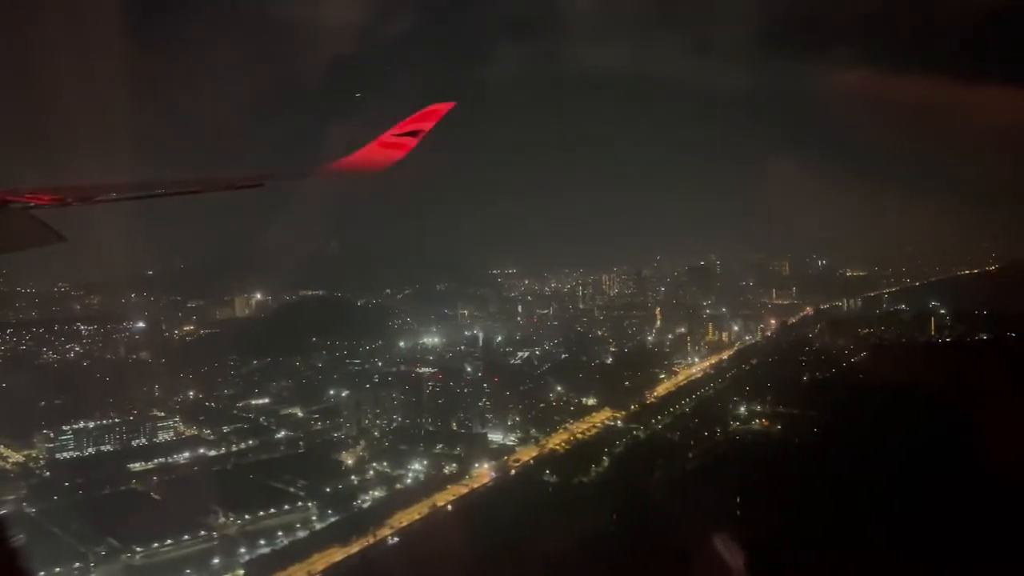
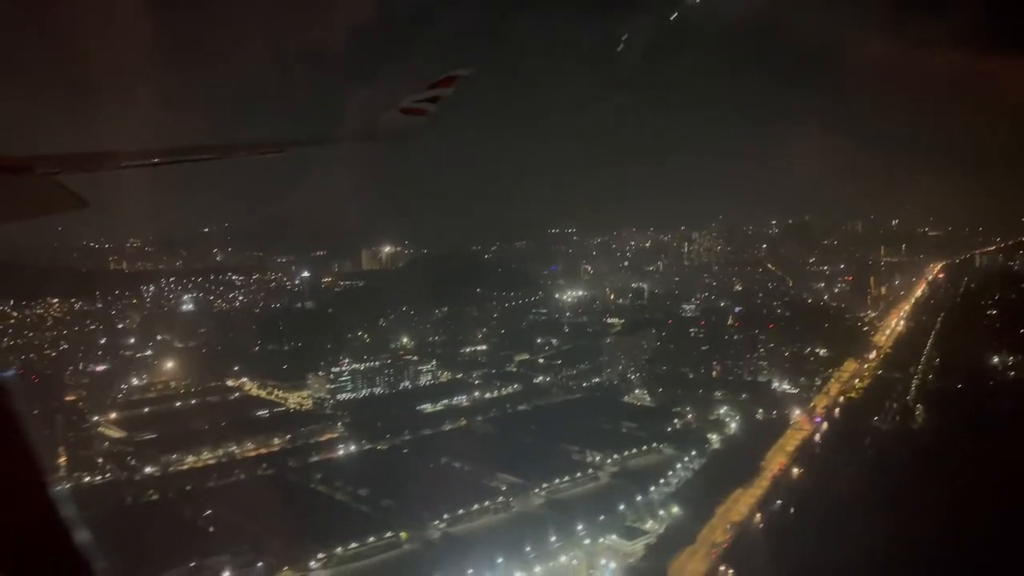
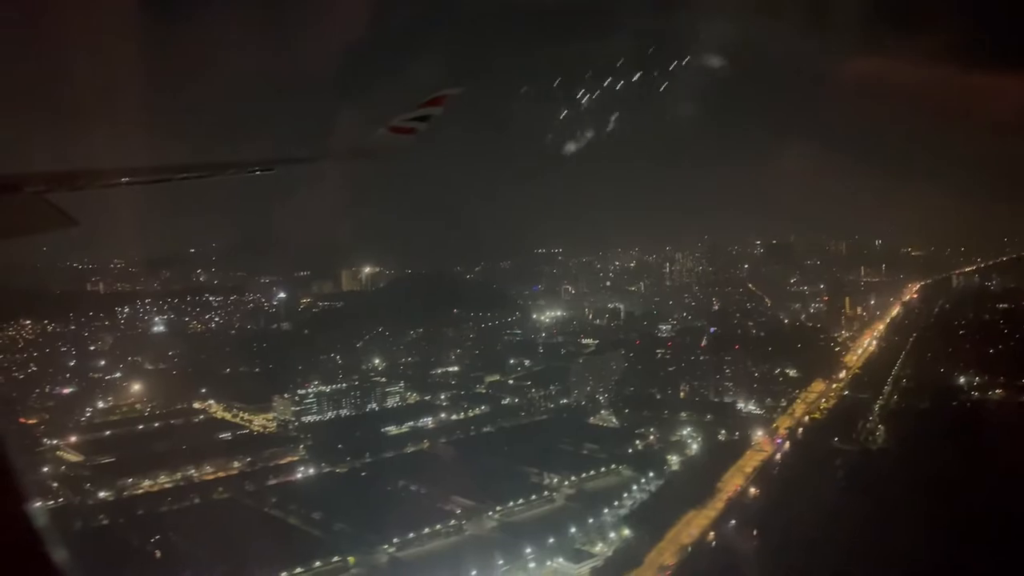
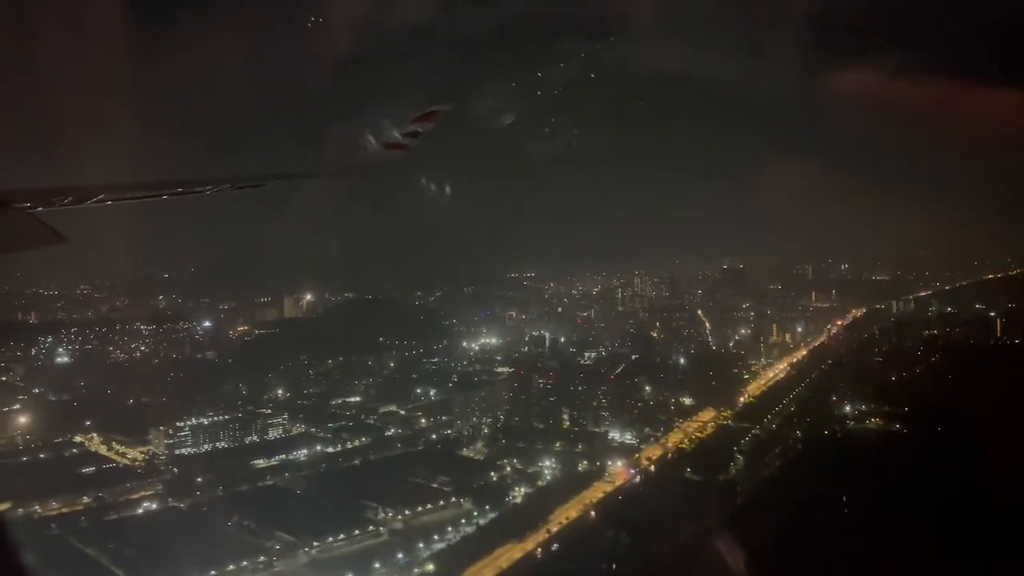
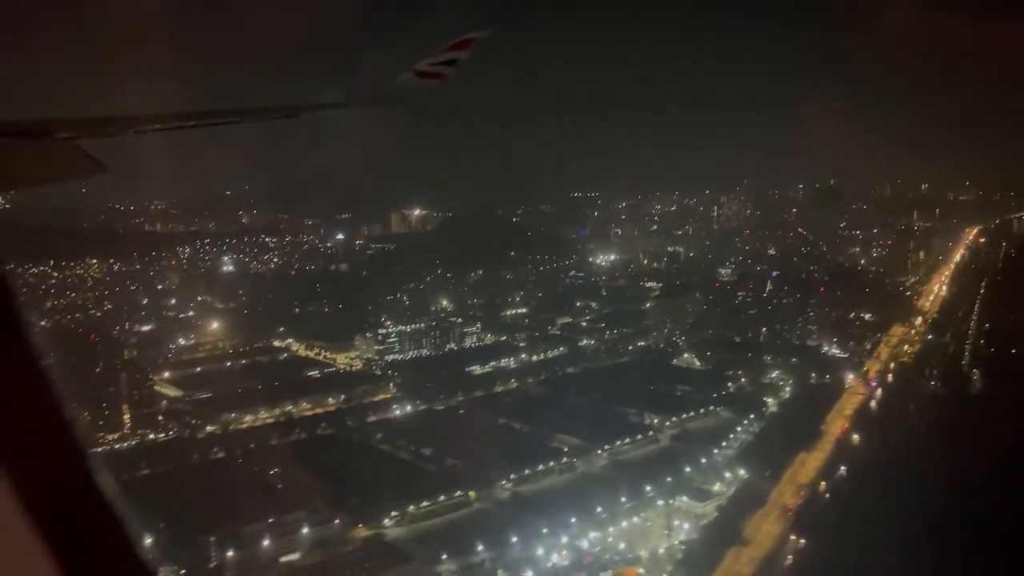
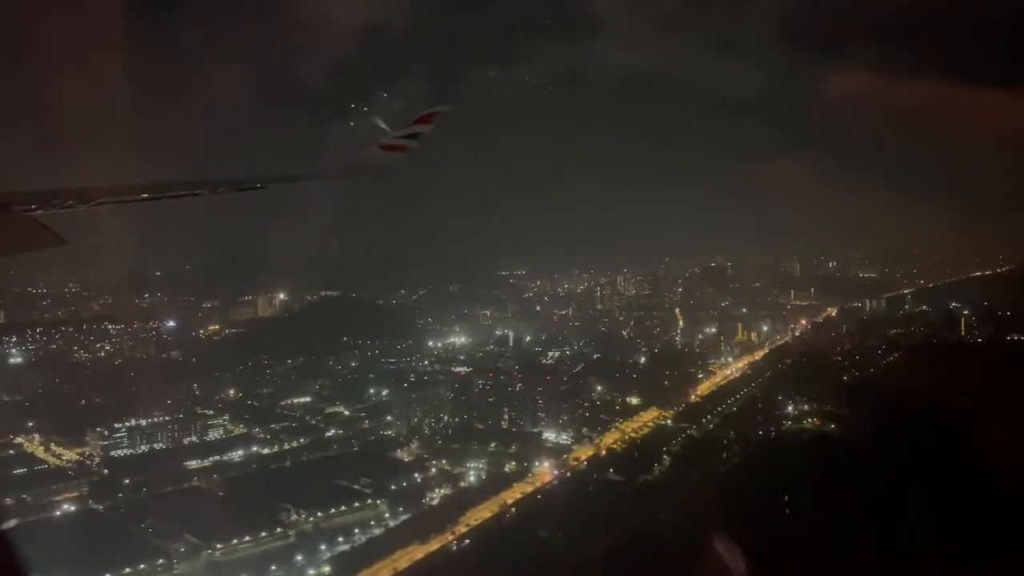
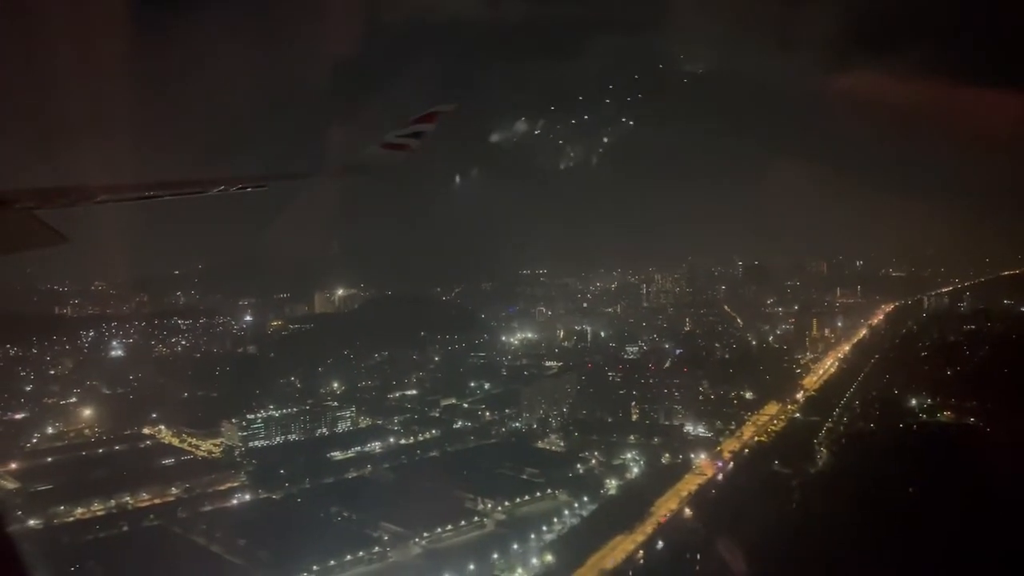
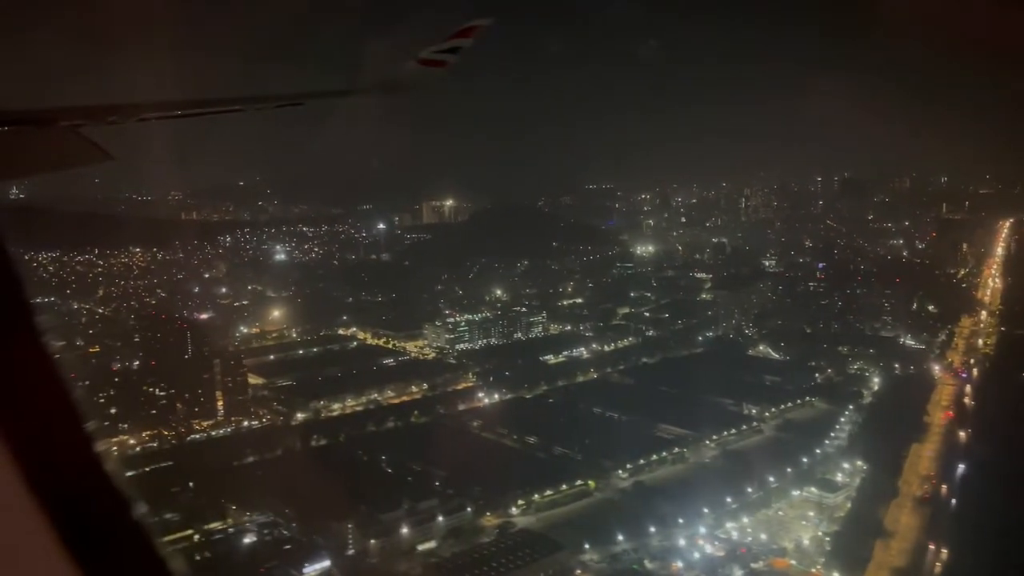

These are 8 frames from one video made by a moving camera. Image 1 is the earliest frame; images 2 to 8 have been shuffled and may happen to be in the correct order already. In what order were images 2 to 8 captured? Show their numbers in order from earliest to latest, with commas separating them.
6, 4, 7, 3, 2, 5, 8
